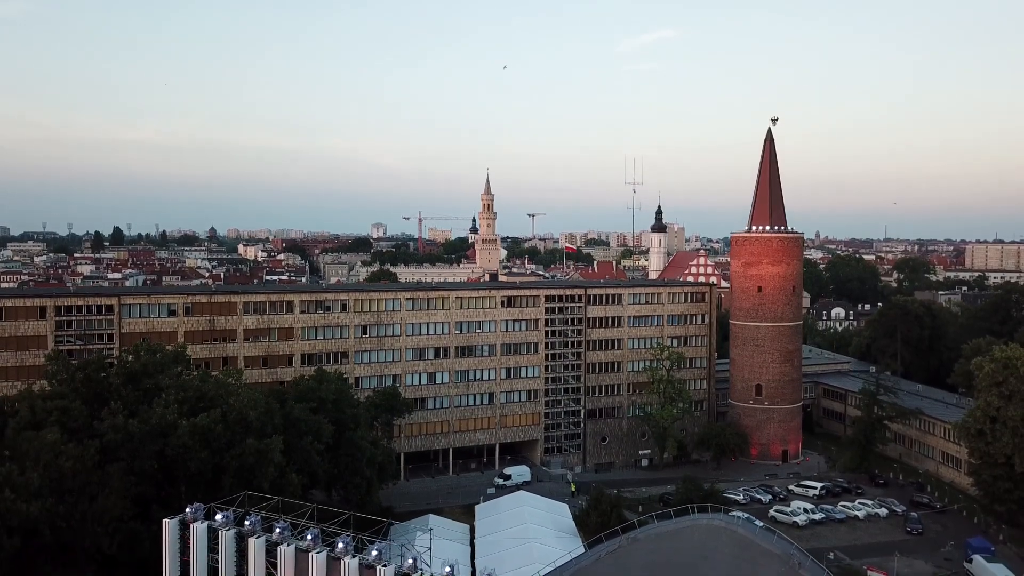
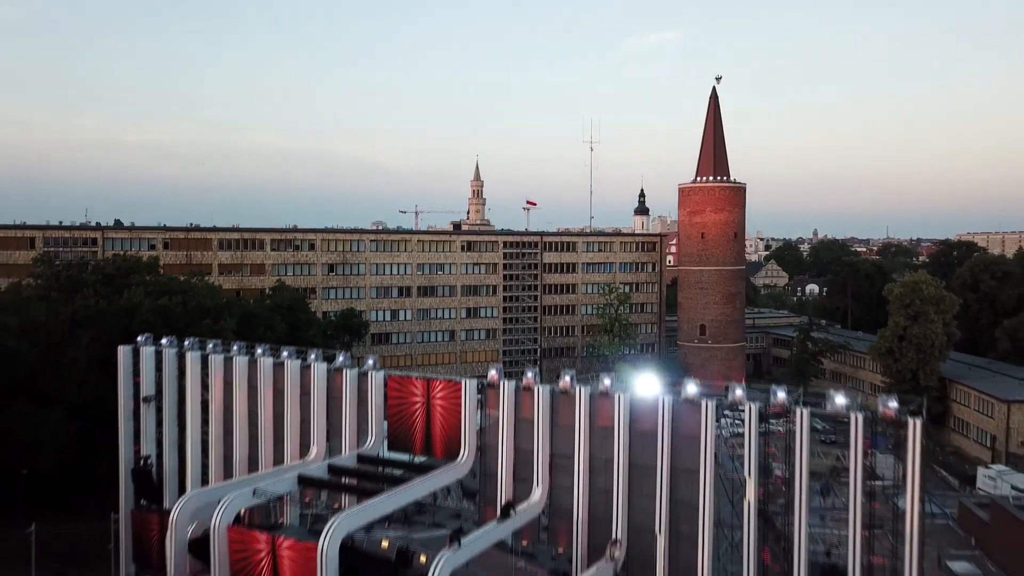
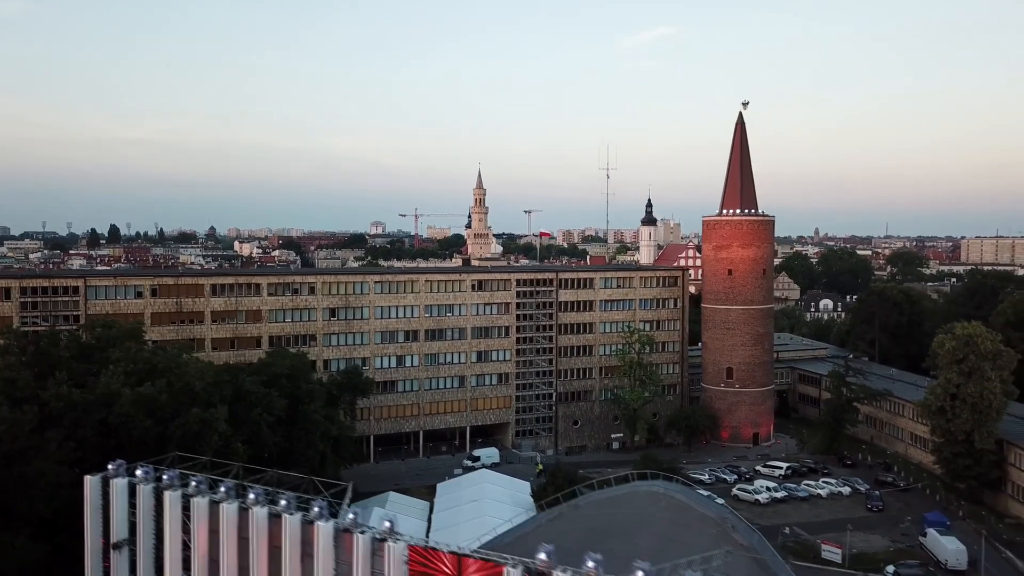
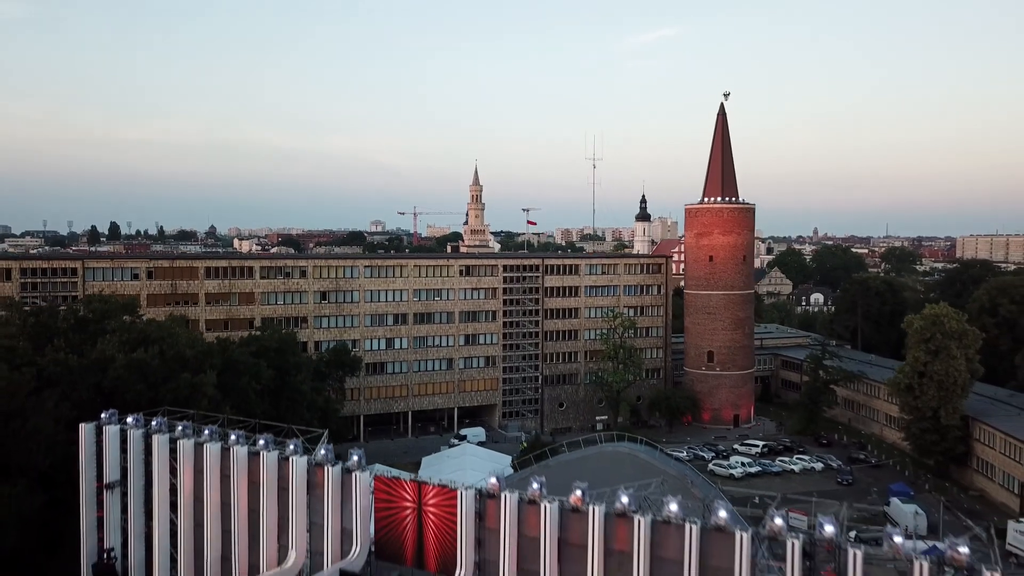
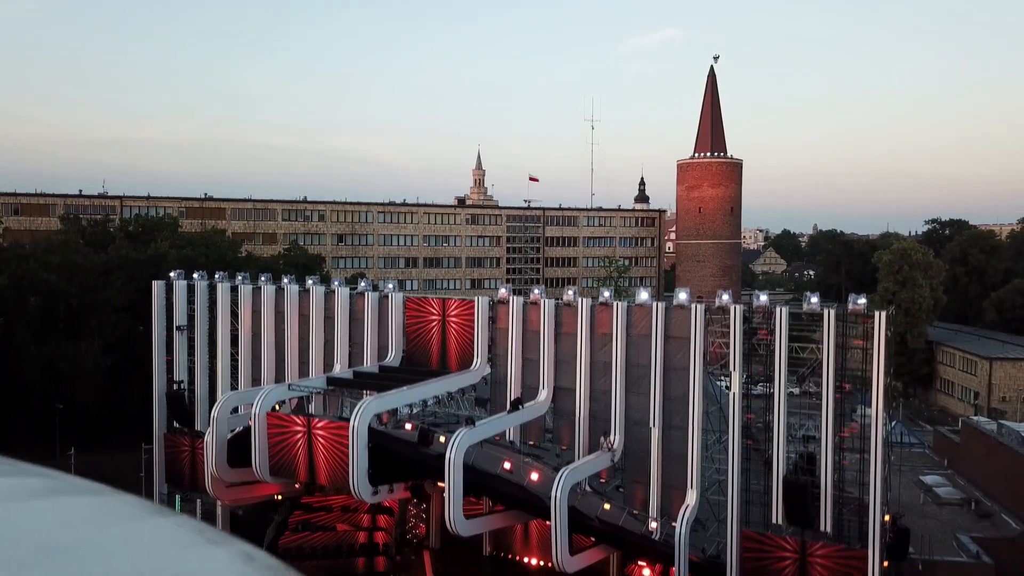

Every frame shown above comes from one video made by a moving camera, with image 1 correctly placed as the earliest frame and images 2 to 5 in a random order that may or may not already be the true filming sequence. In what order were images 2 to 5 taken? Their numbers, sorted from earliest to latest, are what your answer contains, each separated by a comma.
3, 4, 2, 5
